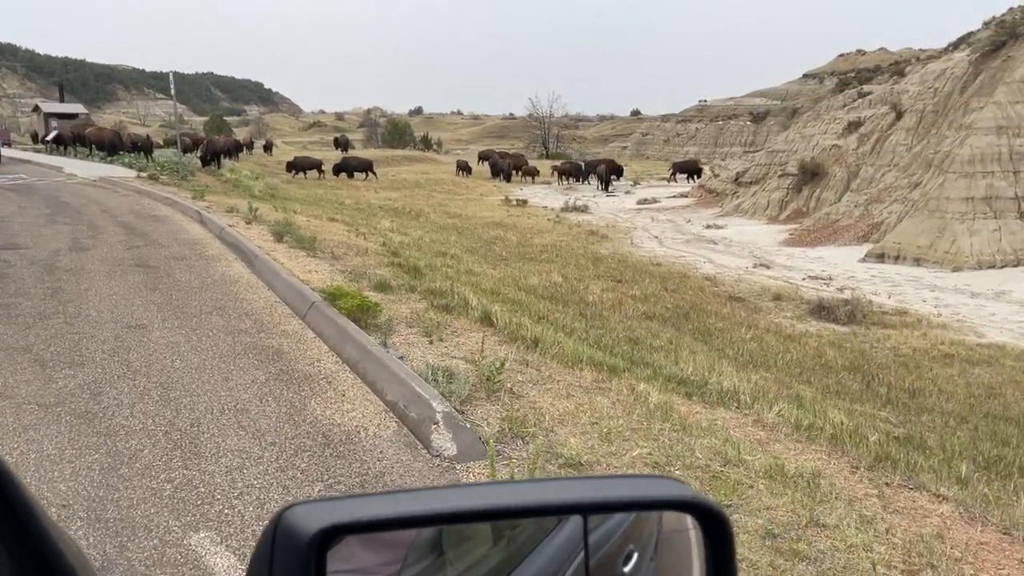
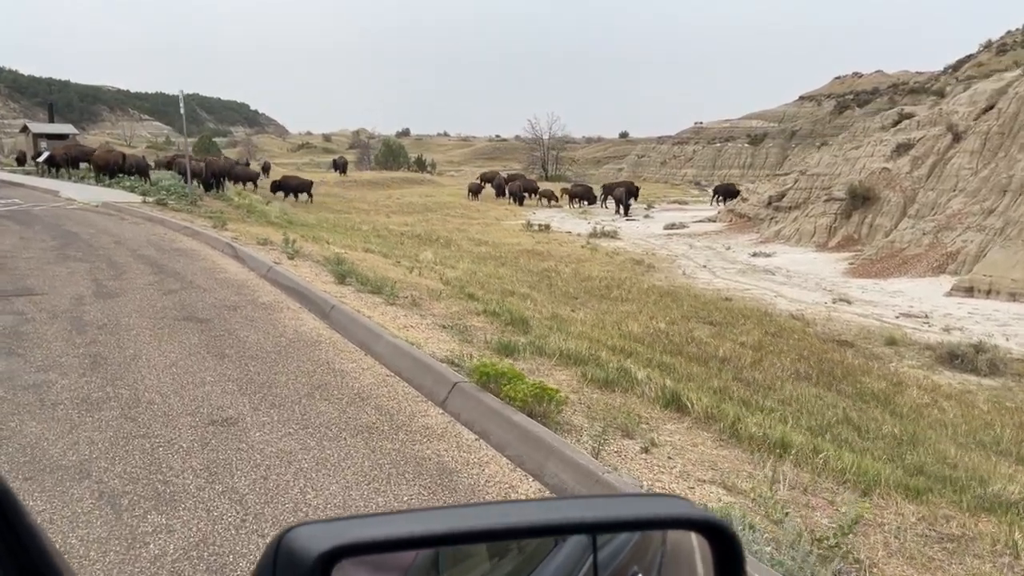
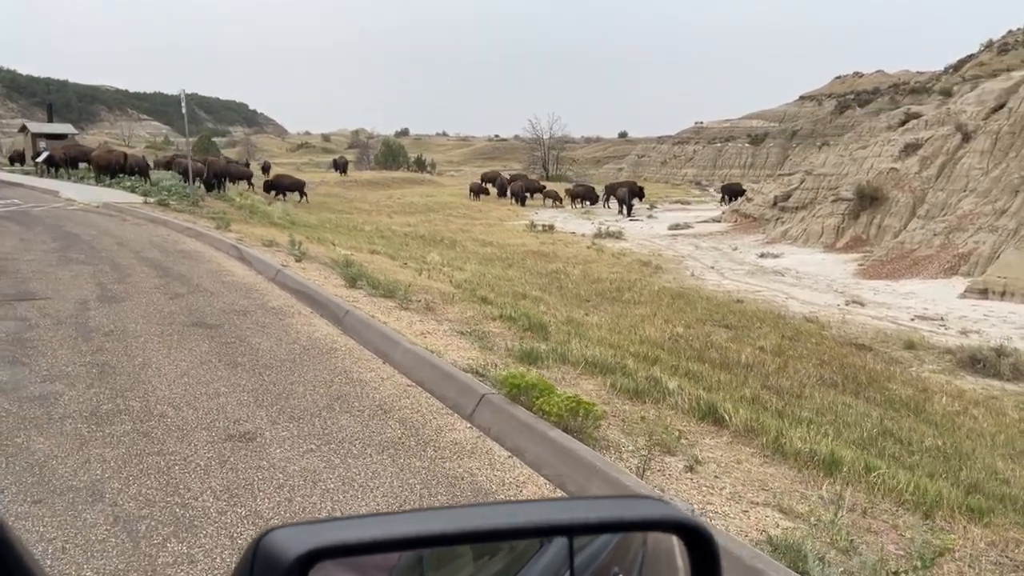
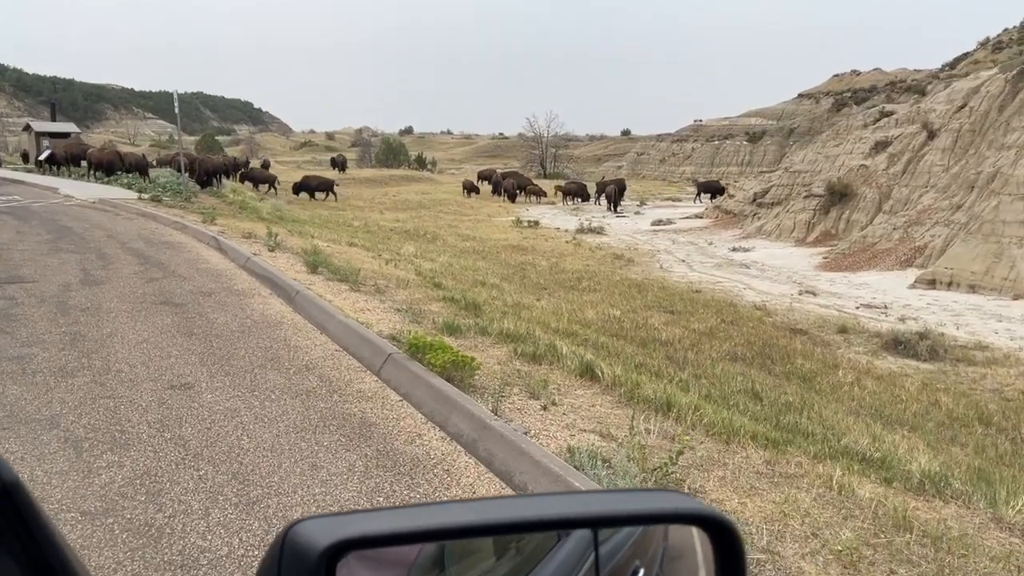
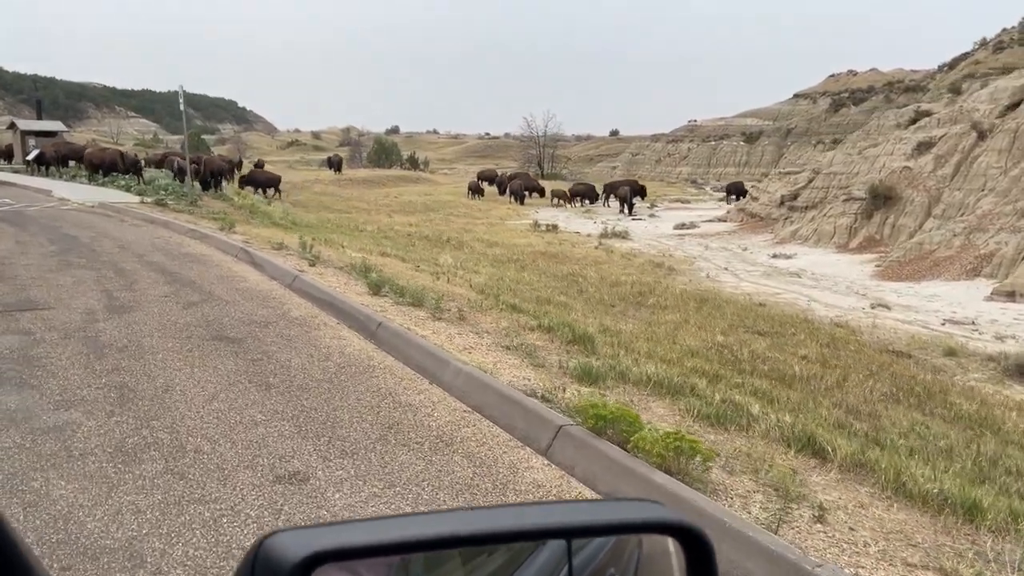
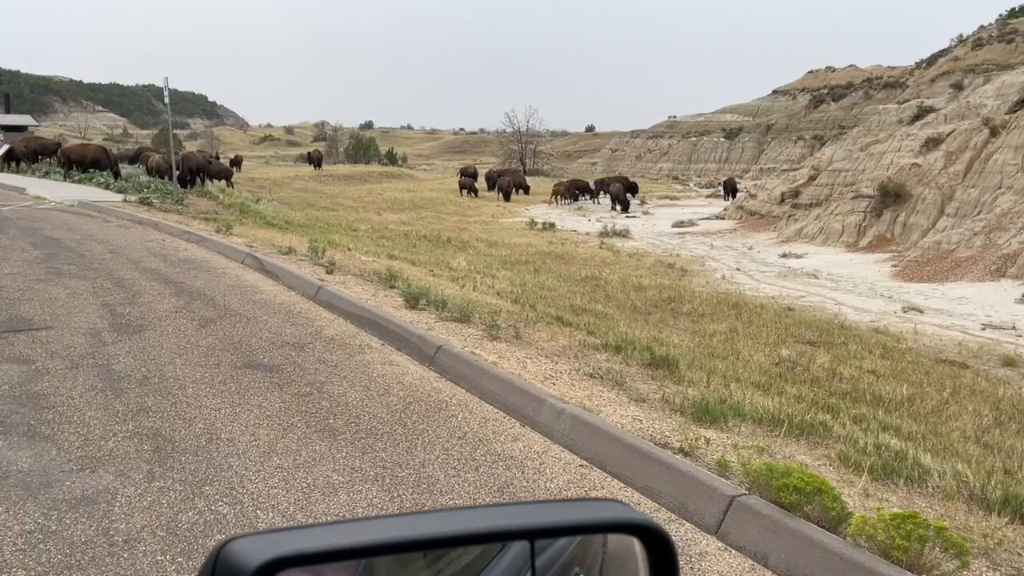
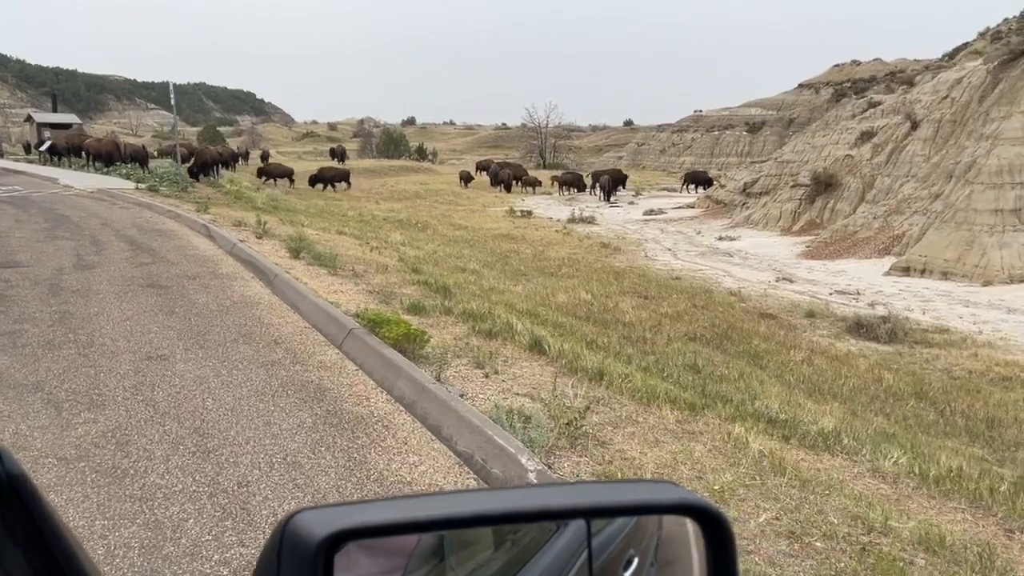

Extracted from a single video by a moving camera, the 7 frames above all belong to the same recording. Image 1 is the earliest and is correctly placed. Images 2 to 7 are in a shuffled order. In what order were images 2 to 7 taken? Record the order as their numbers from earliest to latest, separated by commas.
7, 4, 2, 3, 5, 6
